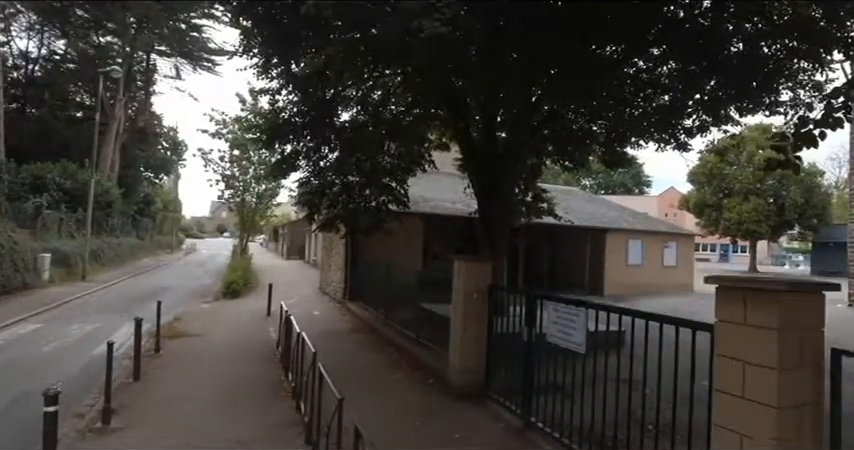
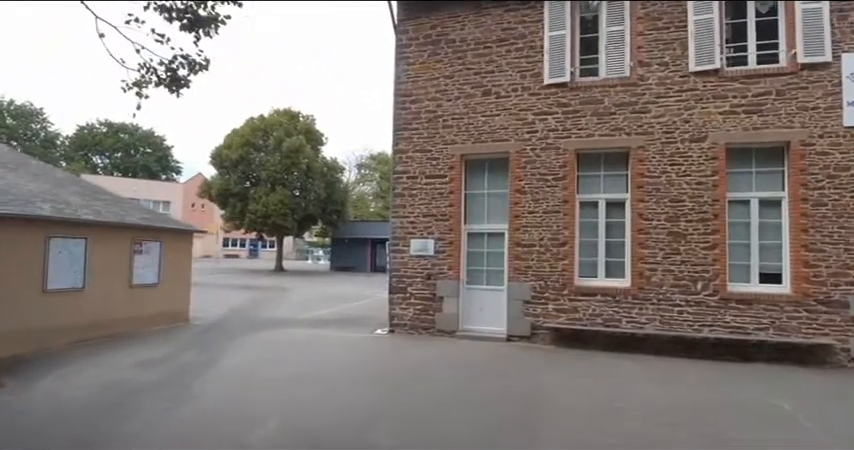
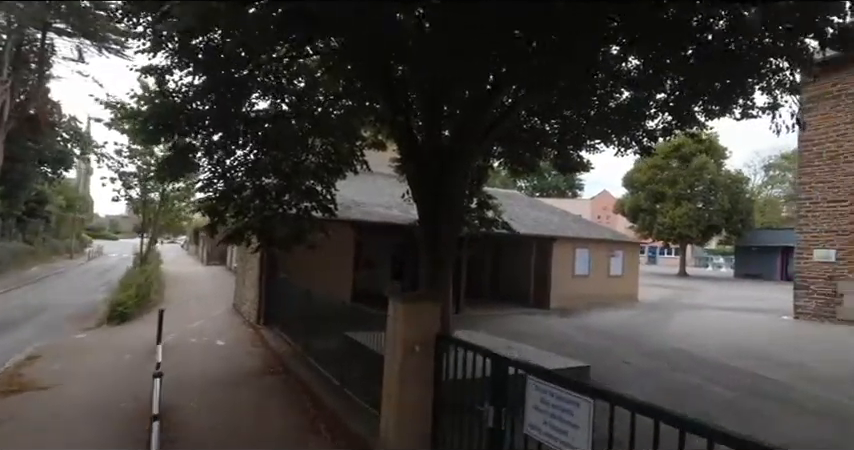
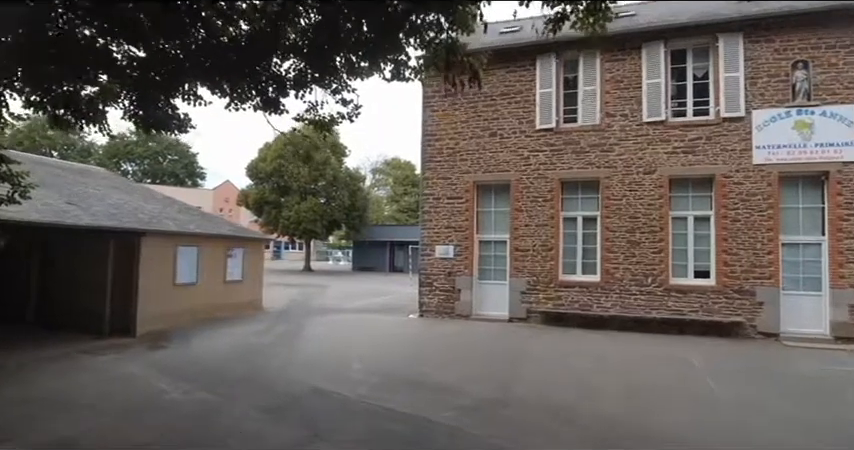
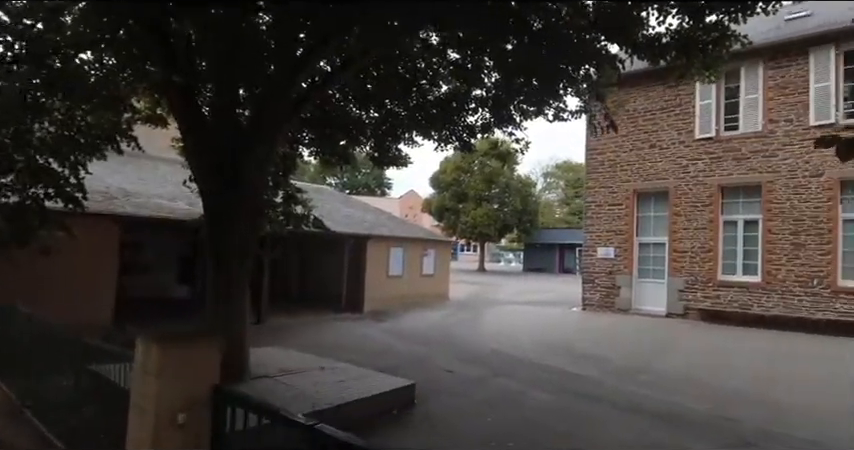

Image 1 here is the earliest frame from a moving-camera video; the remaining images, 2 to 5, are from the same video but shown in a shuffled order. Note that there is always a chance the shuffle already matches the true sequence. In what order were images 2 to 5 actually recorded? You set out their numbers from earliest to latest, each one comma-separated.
3, 5, 4, 2
